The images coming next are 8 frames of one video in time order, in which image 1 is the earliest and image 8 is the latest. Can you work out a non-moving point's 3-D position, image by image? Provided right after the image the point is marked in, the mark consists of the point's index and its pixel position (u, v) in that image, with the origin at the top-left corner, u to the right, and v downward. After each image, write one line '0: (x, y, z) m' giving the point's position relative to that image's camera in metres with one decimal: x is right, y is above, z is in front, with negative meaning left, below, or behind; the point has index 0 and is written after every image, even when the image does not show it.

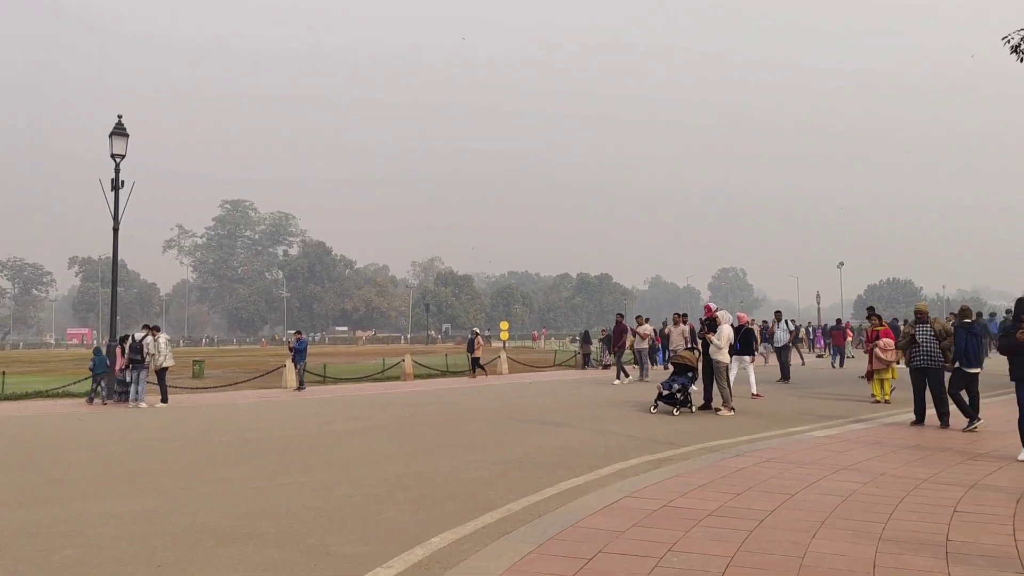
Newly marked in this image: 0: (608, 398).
0: (+1.7, -1.9, +15.1) m
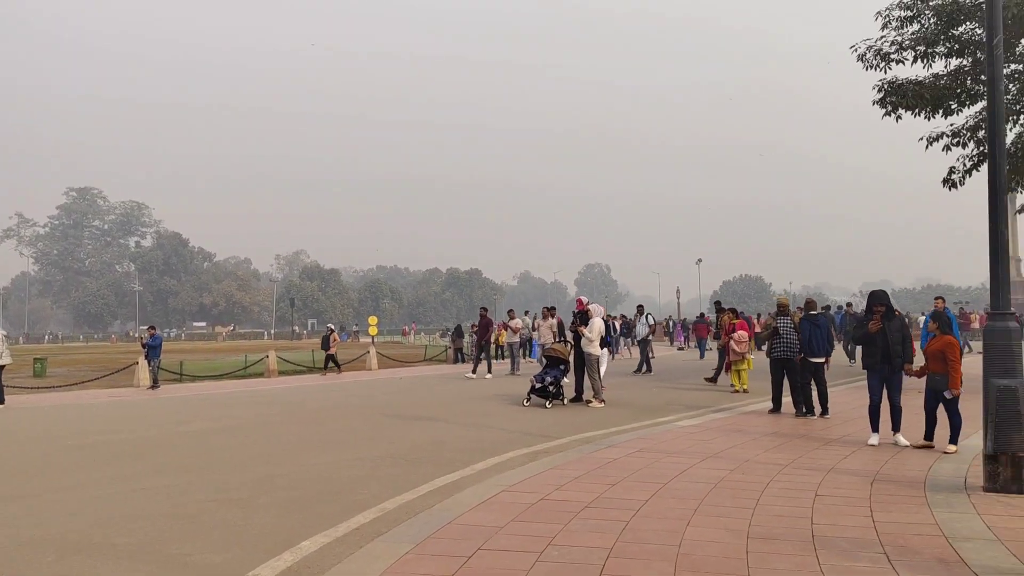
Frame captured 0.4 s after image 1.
0: (-0.6, -1.8, +15.0) m
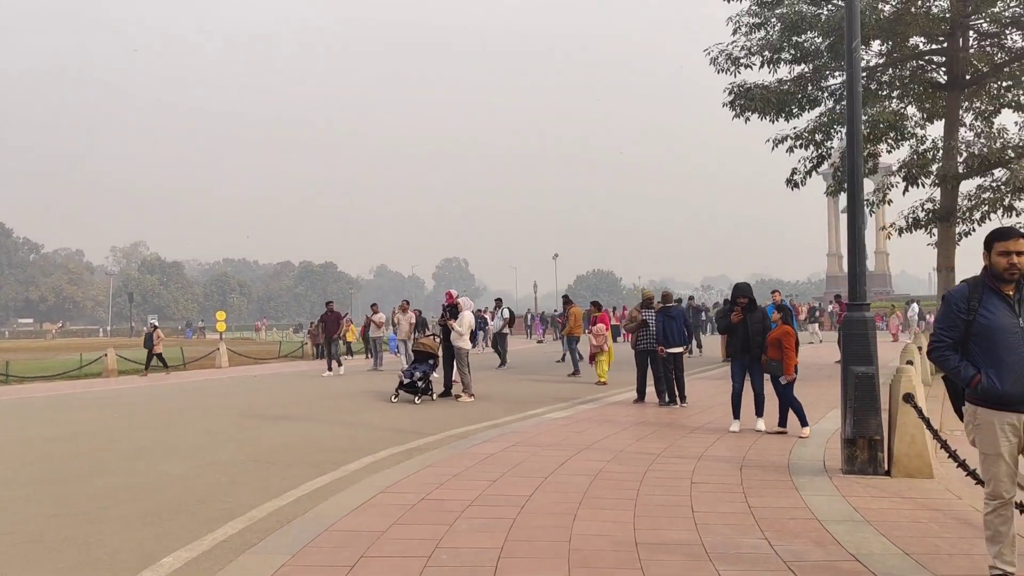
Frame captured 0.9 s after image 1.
0: (-2.9, -1.7, +14.6) m
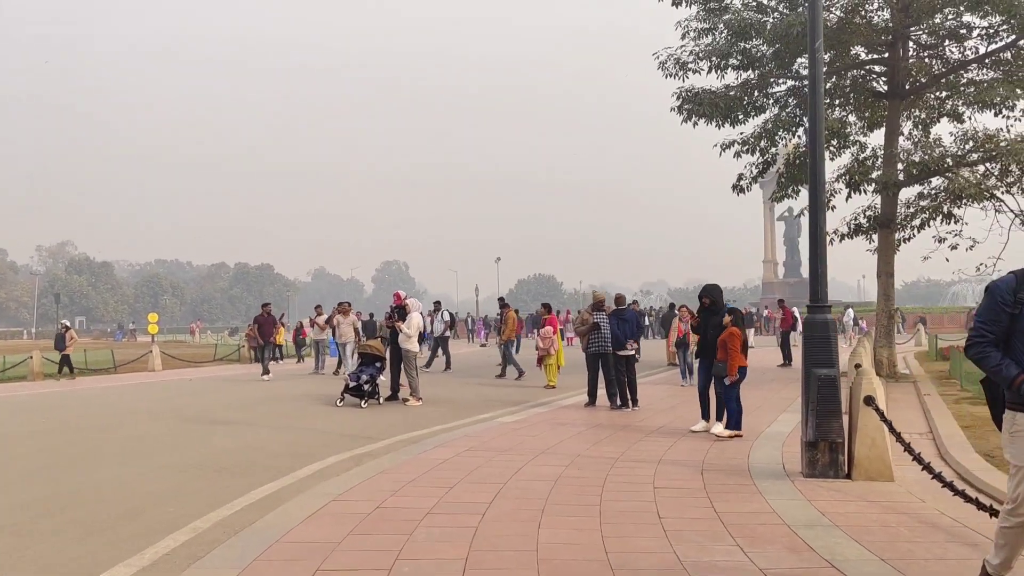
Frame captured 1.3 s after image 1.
0: (-3.7, -1.7, +14.1) m
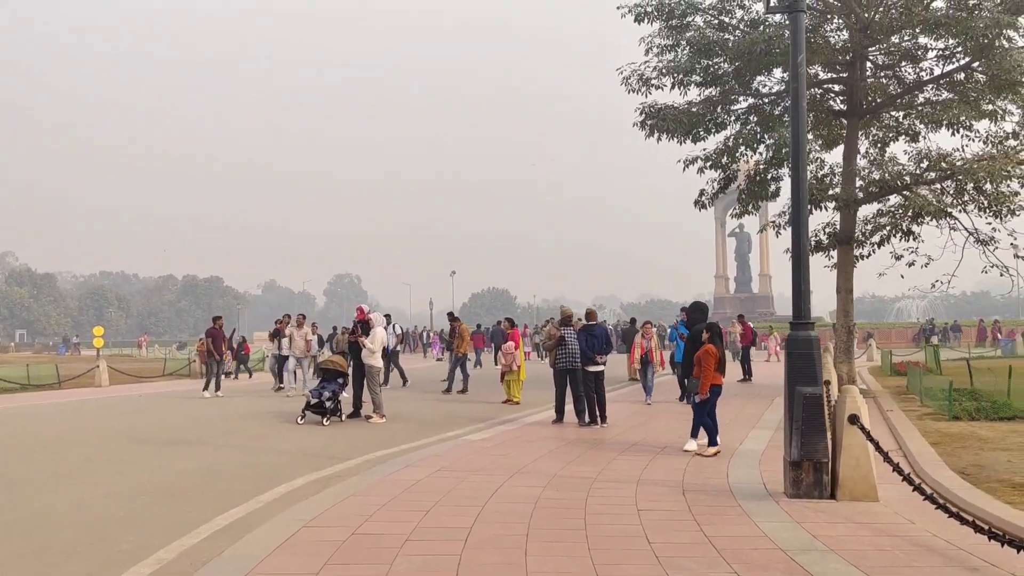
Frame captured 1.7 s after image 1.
0: (-4.3, -1.9, +13.6) m
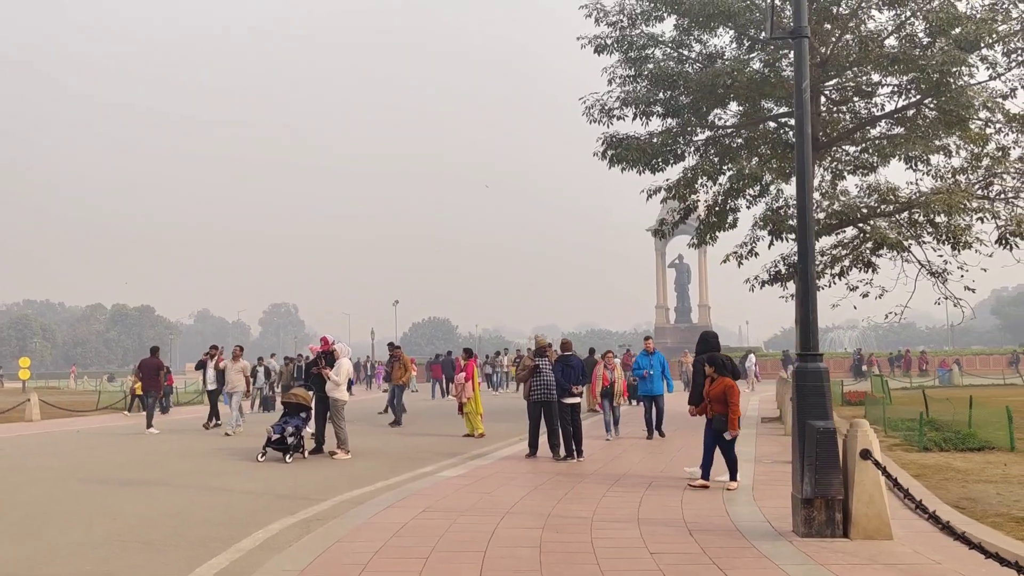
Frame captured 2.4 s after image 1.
0: (-4.8, -2.4, +12.9) m
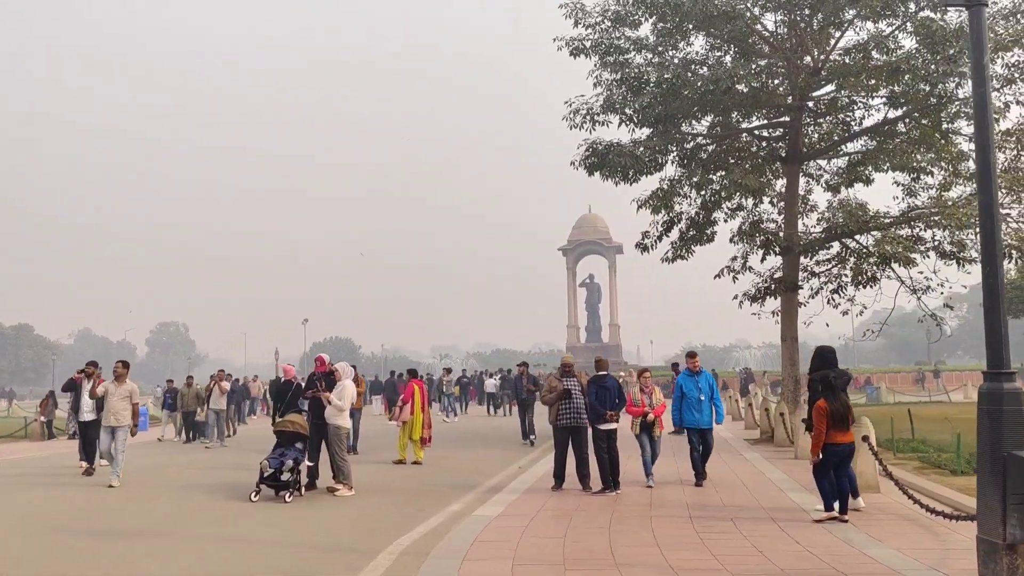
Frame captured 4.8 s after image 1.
0: (-4.7, -2.5, +11.1) m
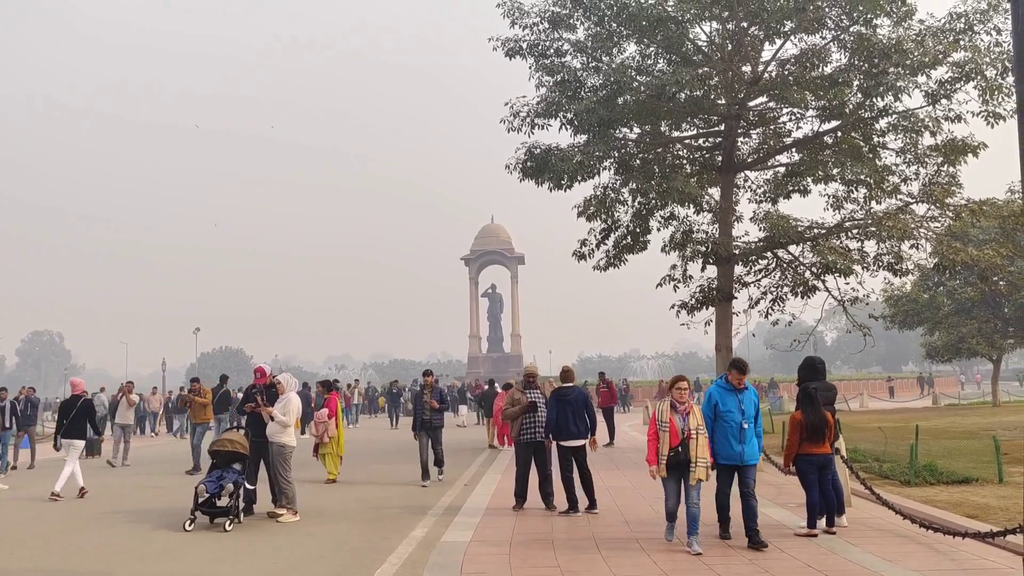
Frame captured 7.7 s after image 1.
0: (-5.2, -2.5, +9.8) m
